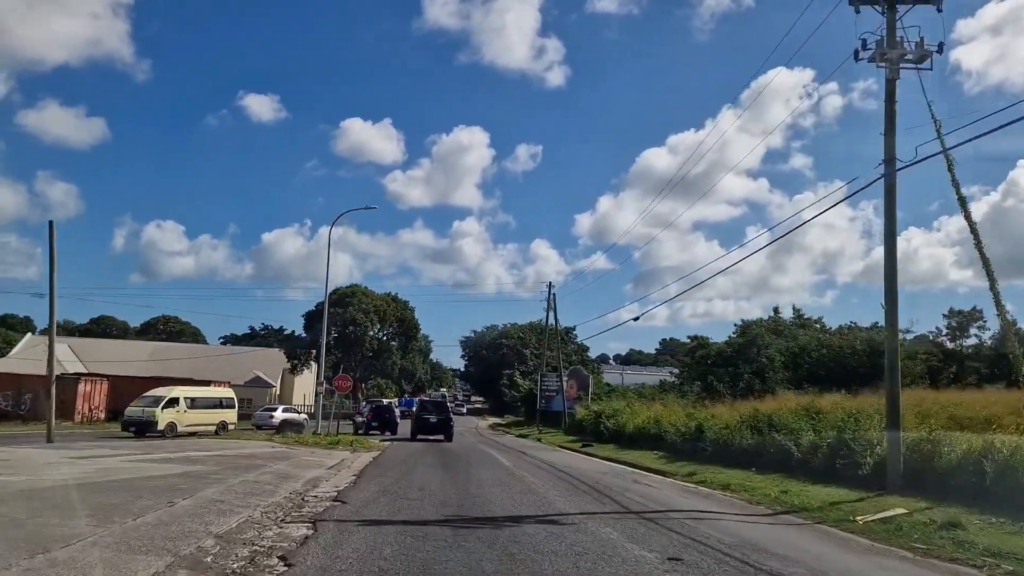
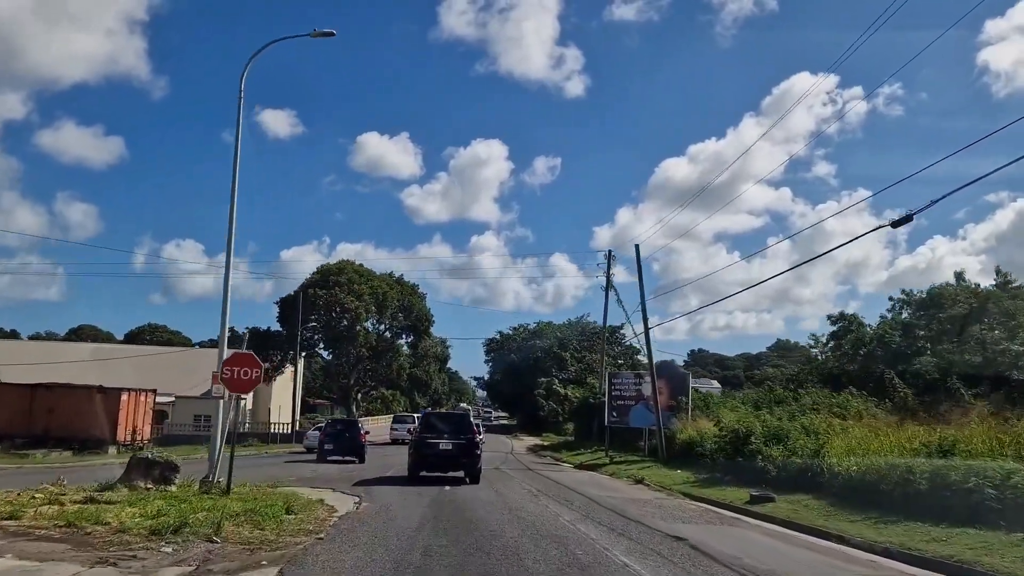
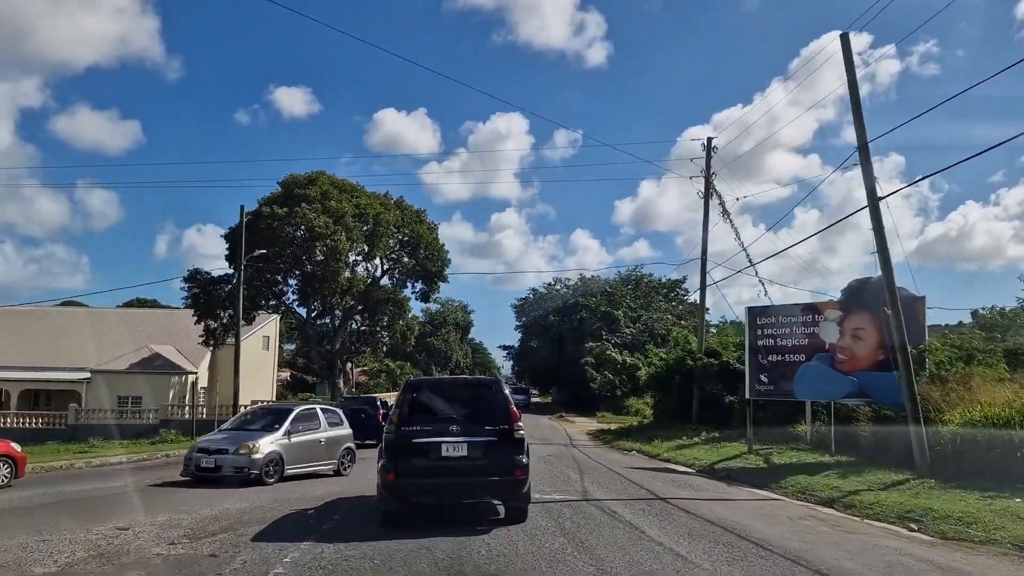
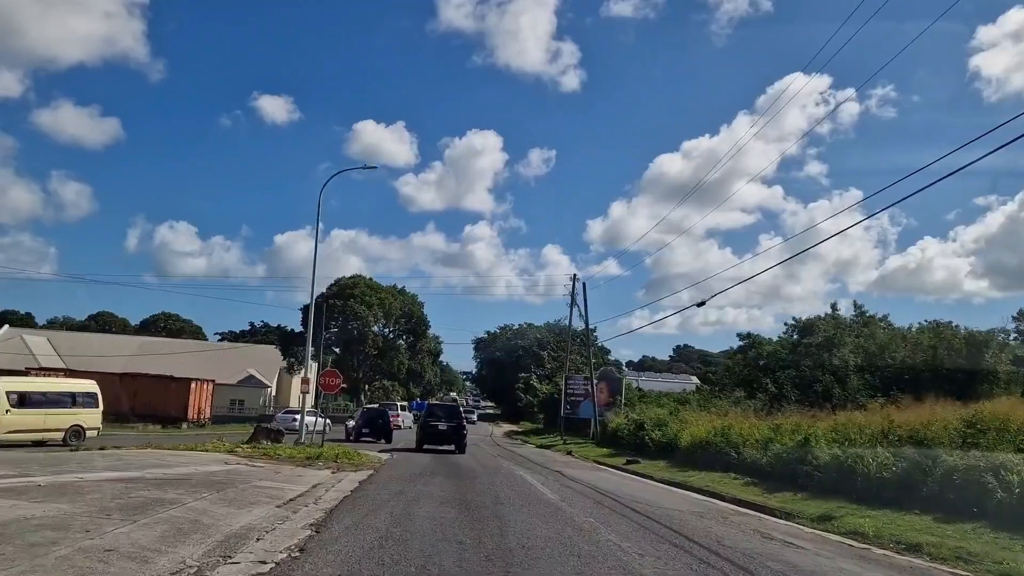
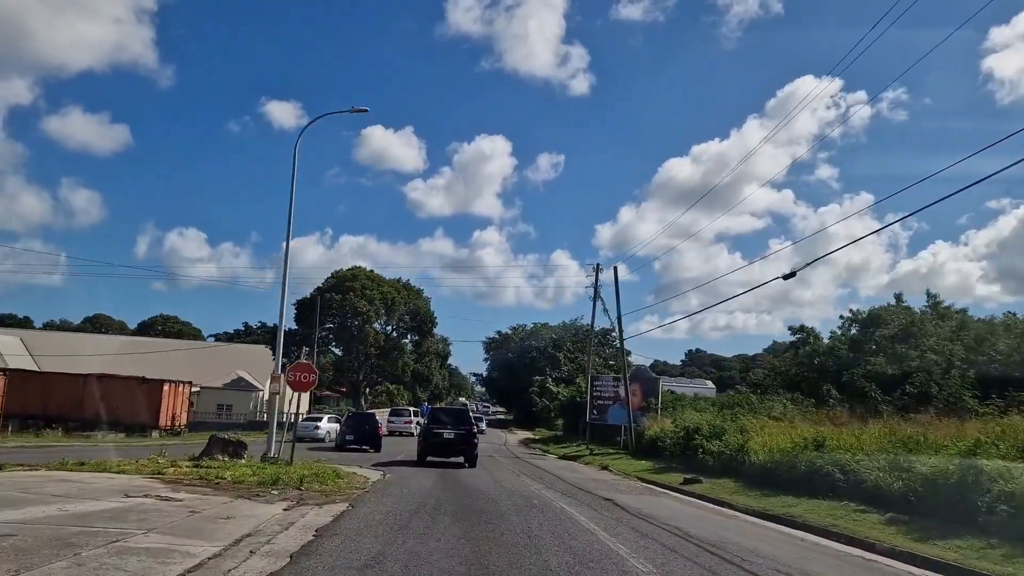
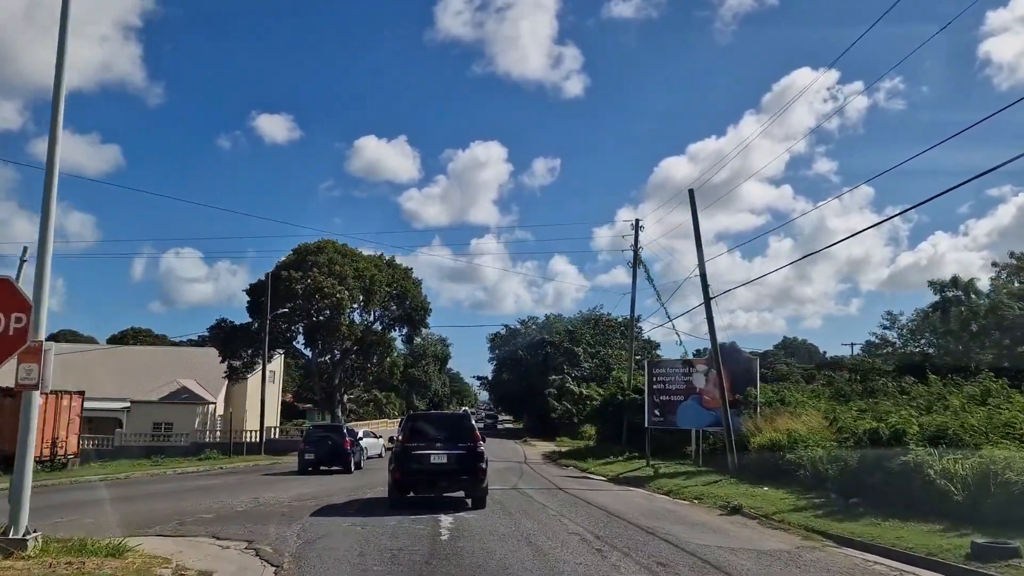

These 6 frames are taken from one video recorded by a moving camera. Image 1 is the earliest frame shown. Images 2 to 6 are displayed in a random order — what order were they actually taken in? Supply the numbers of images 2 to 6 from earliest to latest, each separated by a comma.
4, 5, 2, 6, 3
